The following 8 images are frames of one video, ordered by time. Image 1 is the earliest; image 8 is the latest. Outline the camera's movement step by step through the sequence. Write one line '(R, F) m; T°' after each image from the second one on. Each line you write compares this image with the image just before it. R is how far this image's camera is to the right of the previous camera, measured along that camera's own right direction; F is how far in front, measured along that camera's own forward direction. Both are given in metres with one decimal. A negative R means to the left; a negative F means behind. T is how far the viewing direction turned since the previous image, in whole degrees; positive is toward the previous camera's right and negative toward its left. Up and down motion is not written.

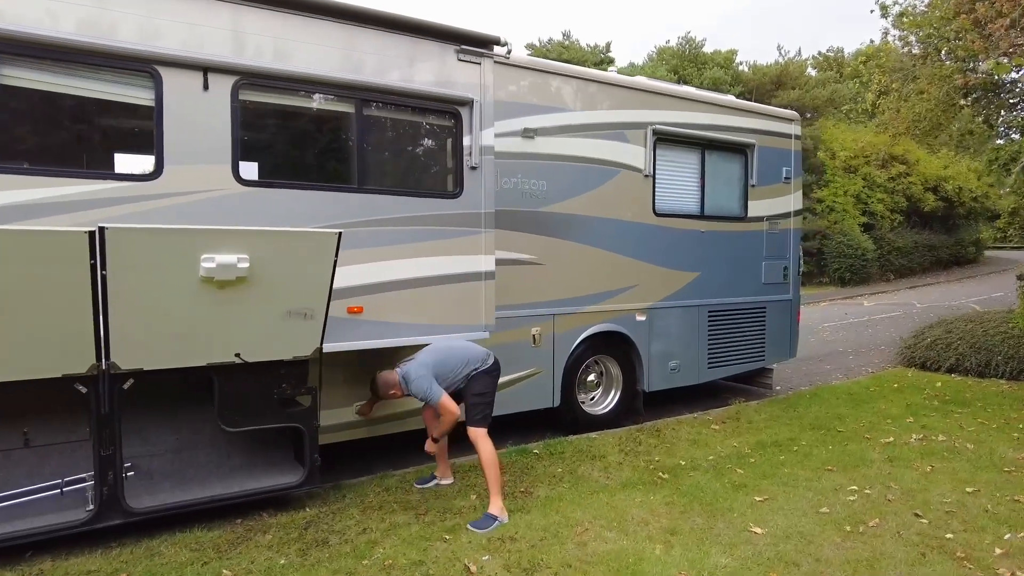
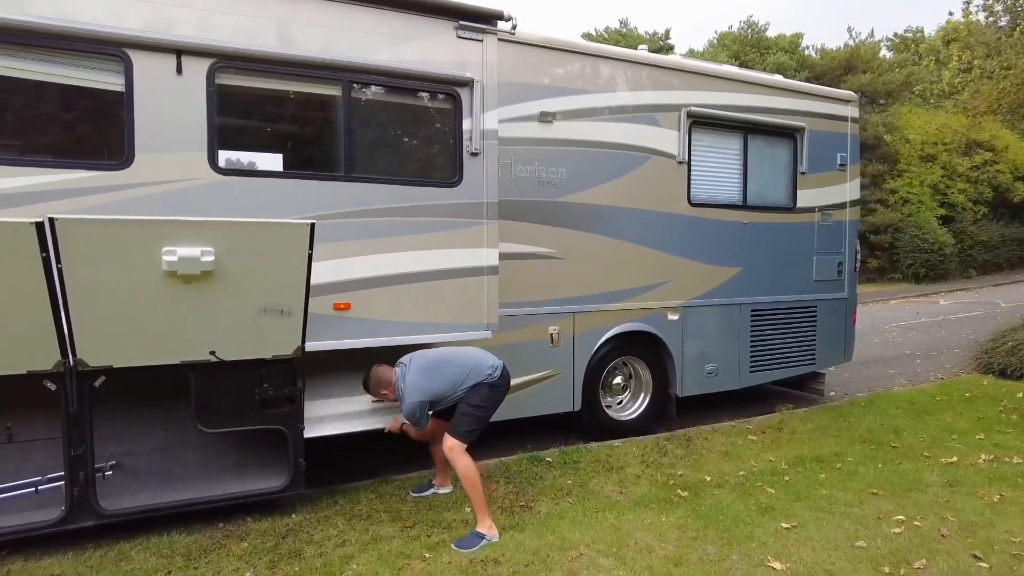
(+0.4, +0.4) m; -6°
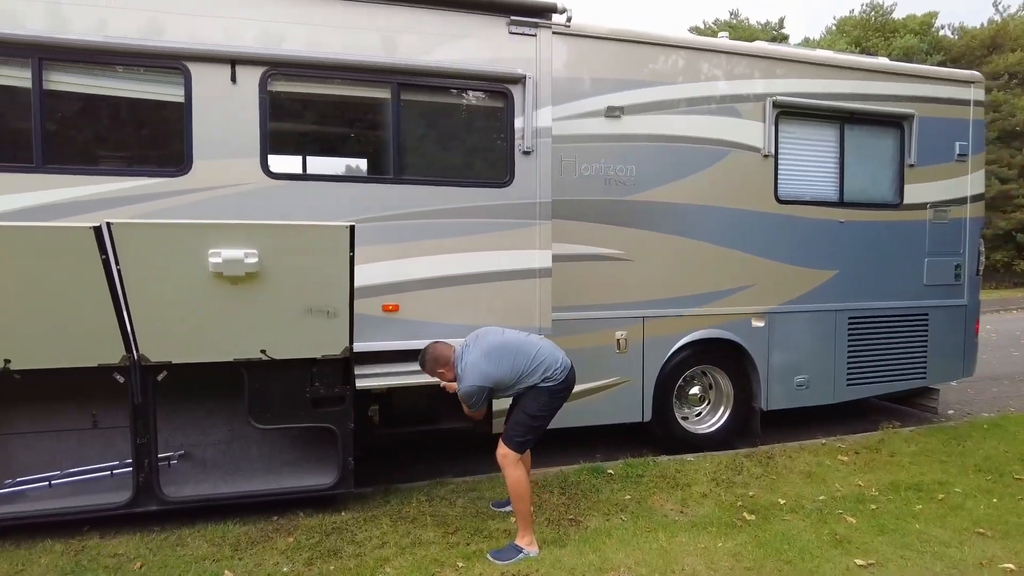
(+0.4, +0.2) m; -10°
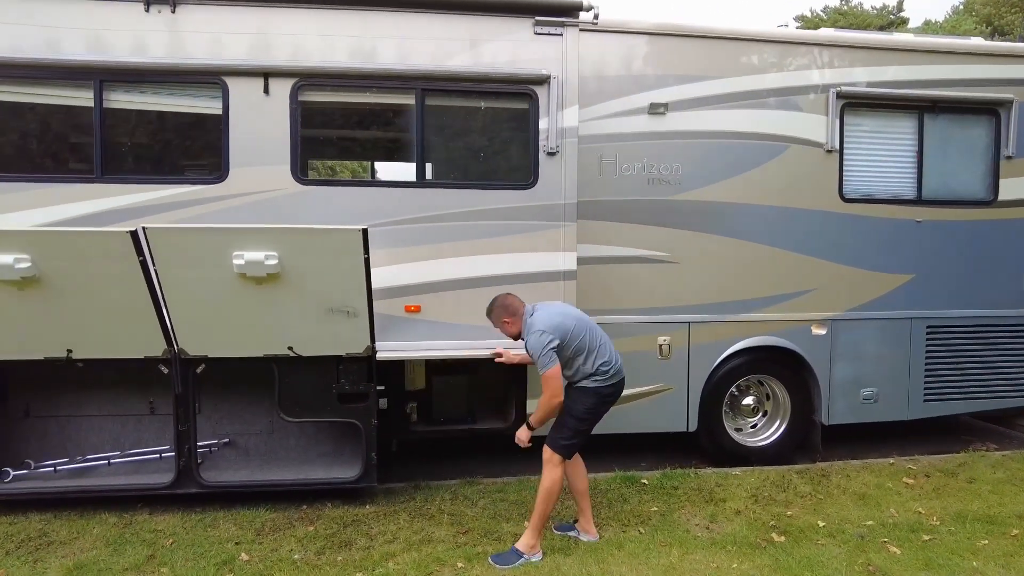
(+0.5, +0.1) m; -9°
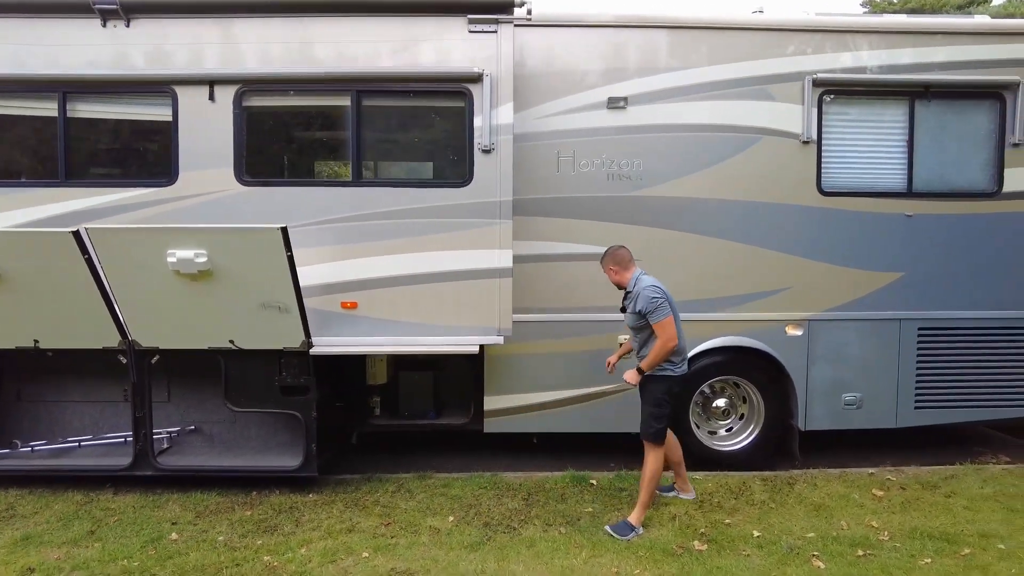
(+0.9, 0.0) m; -7°
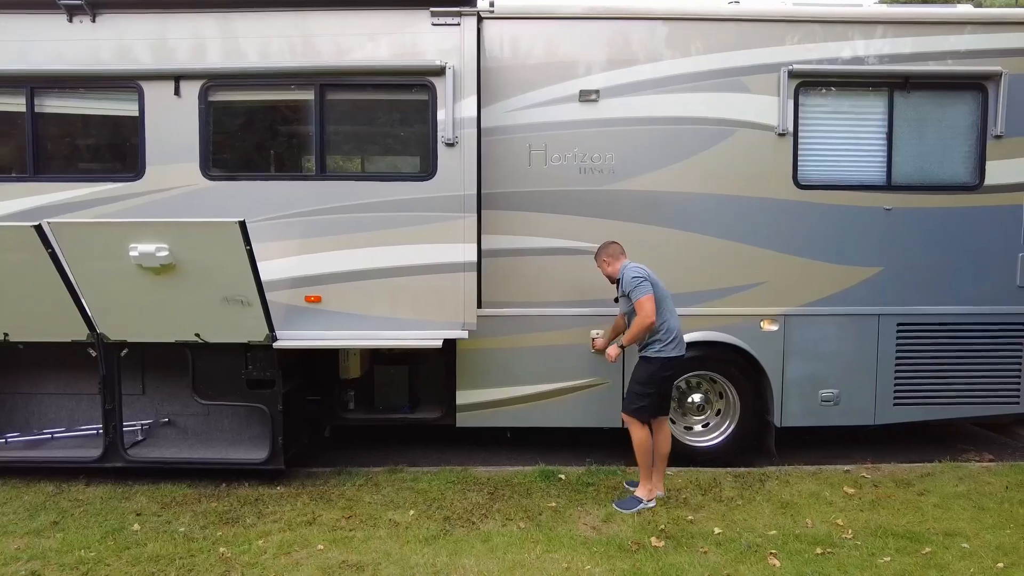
(+0.3, 0.0) m; -1°
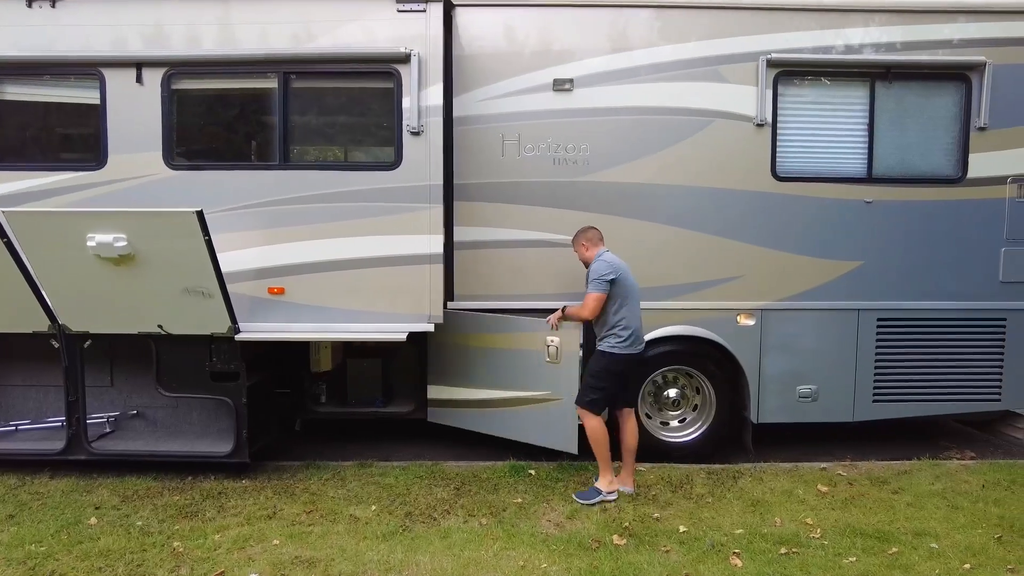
(+0.2, +0.1) m; 0°
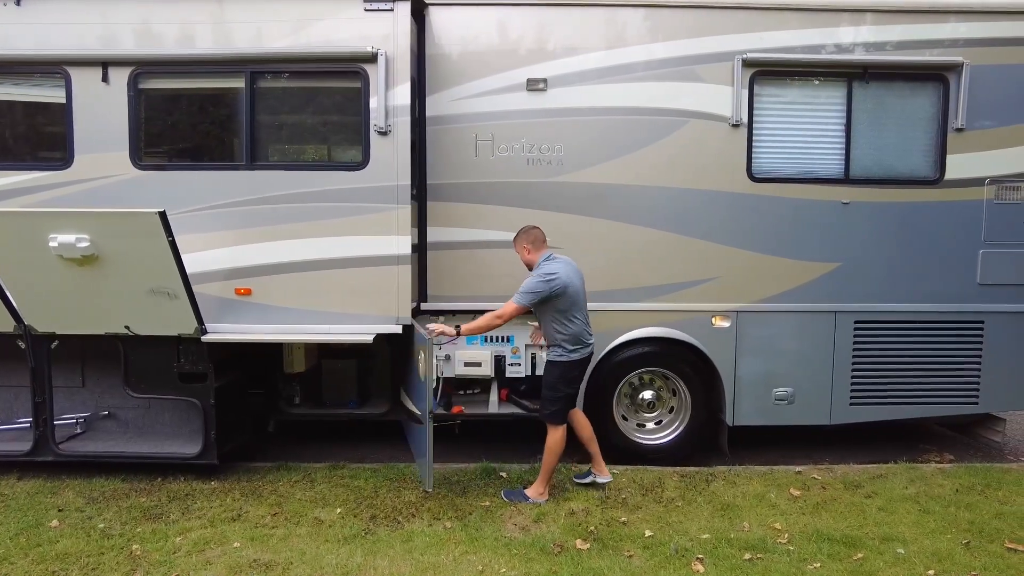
(+0.2, 0.0) m; 0°
